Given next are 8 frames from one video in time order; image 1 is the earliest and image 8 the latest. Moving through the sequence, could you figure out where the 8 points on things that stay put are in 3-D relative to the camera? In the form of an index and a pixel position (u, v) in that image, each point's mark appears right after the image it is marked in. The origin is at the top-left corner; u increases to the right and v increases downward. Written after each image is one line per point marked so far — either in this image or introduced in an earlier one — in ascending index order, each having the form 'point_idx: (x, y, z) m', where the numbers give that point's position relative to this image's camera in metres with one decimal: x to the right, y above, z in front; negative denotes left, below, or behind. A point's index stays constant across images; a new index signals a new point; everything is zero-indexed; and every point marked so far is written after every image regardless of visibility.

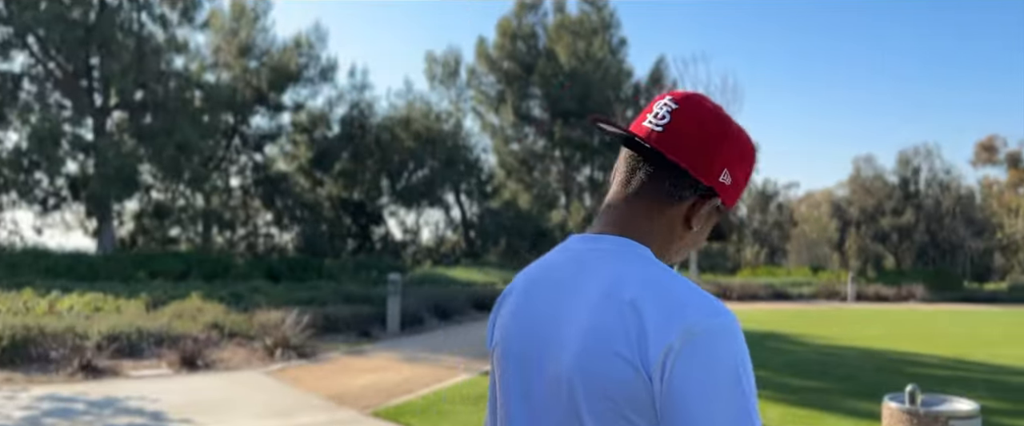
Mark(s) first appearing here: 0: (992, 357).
0: (+7.6, -2.3, +12.9) m
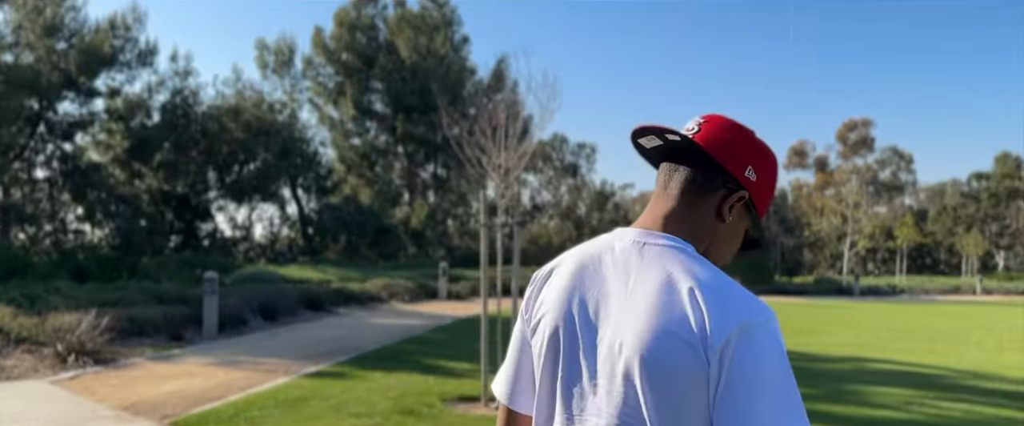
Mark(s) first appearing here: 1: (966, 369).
0: (+4.9, -2.3, +13.8) m
1: (+6.5, -2.2, +11.6) m
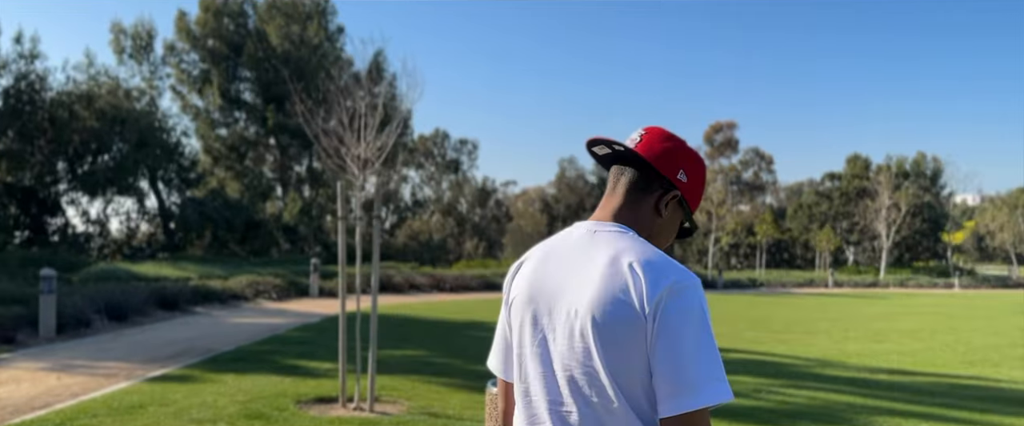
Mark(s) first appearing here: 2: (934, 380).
0: (+2.6, -2.2, +14.2) m
1: (+4.6, -2.2, +12.3) m
2: (+5.4, -2.1, +10.4) m
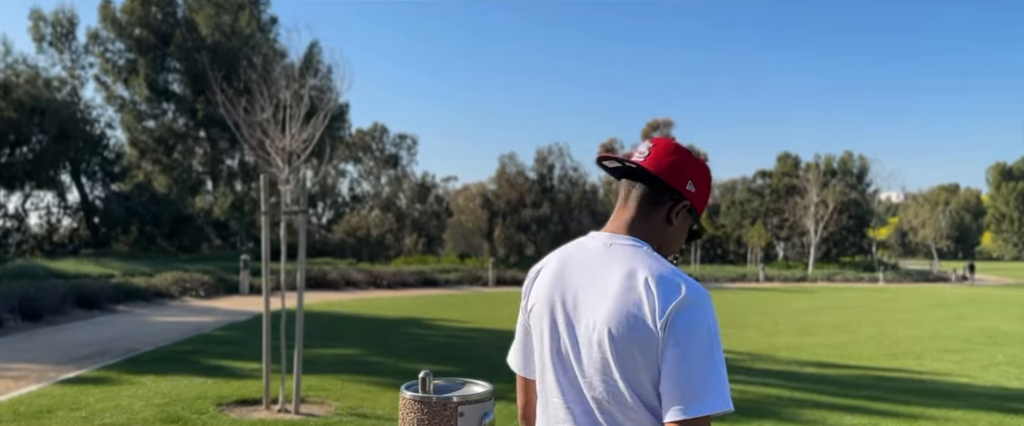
0: (+1.5, -2.1, +14.3) m
1: (+3.6, -2.1, +12.5) m
2: (+4.6, -2.1, +10.7) m
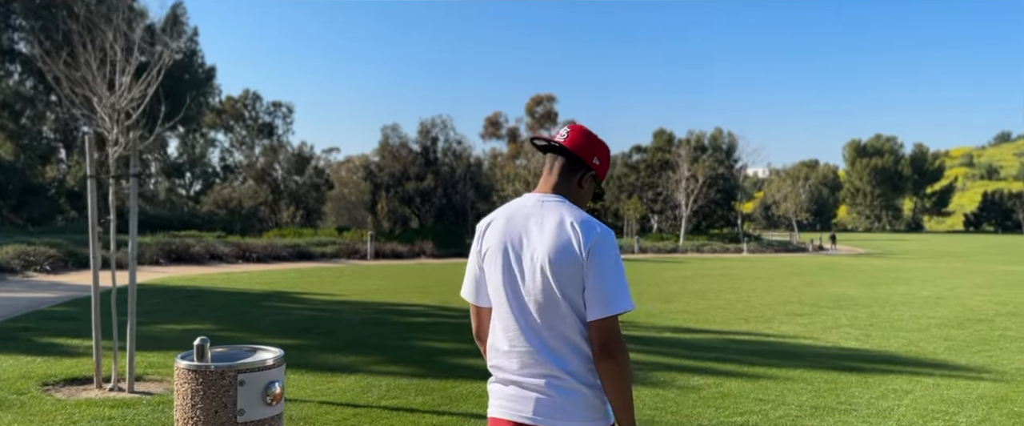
0: (-0.8, -1.6, +14.3) m
1: (+1.5, -1.7, +12.8) m
2: (+2.8, -1.7, +11.2) m
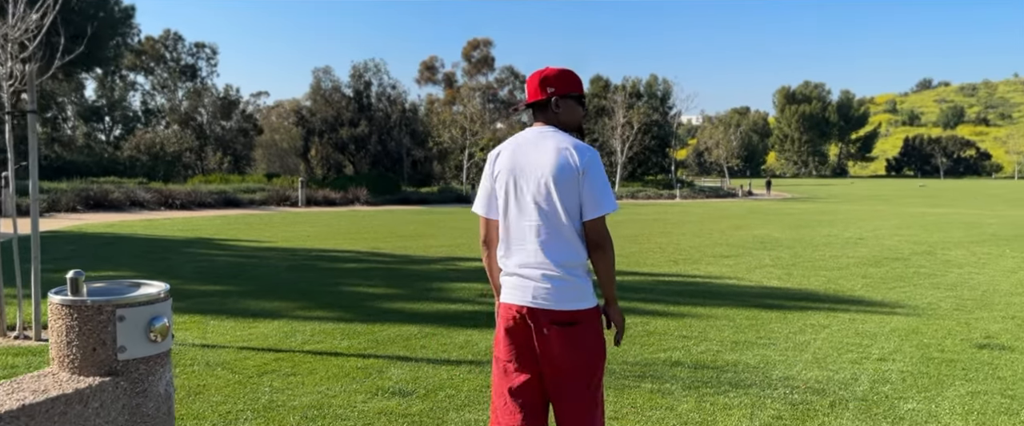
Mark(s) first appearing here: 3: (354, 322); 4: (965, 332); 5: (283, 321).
0: (-2.0, -0.6, +14.1) m
1: (+0.4, -0.8, +12.8) m
2: (+1.8, -0.9, +11.3) m
3: (-1.5, -1.0, +7.5) m
4: (+4.6, -1.2, +8.2) m
5: (-2.1, -1.0, +7.5) m
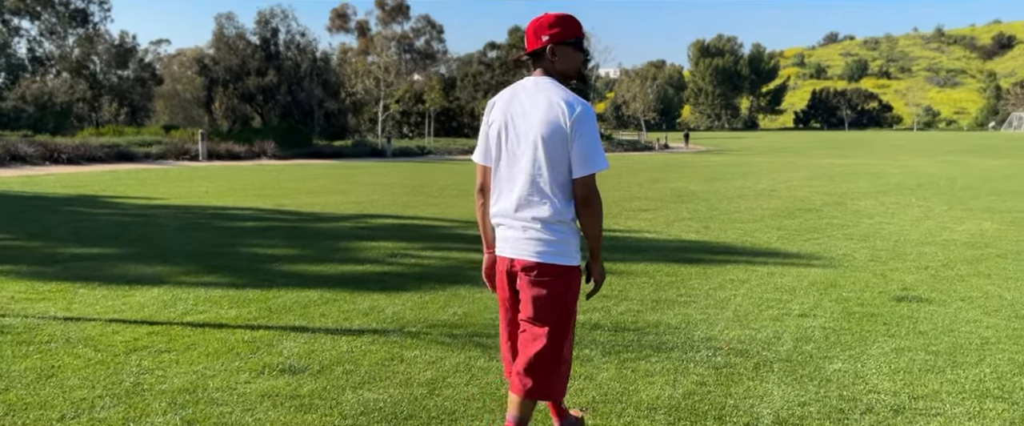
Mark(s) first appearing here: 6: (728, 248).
0: (-3.4, +0.1, +13.3) m
1: (-0.9, -0.1, +12.3) m
2: (+0.6, -0.3, +10.9) m
3: (-2.2, -0.6, +6.9) m
4: (+3.7, -0.7, +8.2) m
5: (-2.9, -0.6, +6.8) m
6: (+2.7, -0.4, +10.2) m
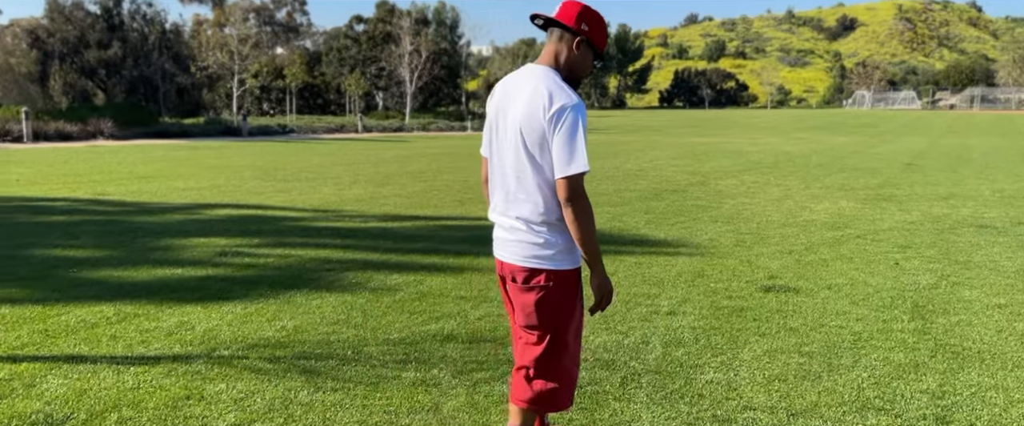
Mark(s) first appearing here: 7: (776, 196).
0: (-5.6, +0.3, +11.8) m
1: (-2.9, +0.1, +11.2) m
2: (-1.2, -0.1, +10.1) m
3: (-3.4, -0.6, +5.7) m
4: (+2.3, -0.6, +7.9) m
5: (-4.0, -0.6, +5.5) m
6: (+1.0, -0.3, +9.7) m
7: (+4.7, +0.3, +14.3) m
